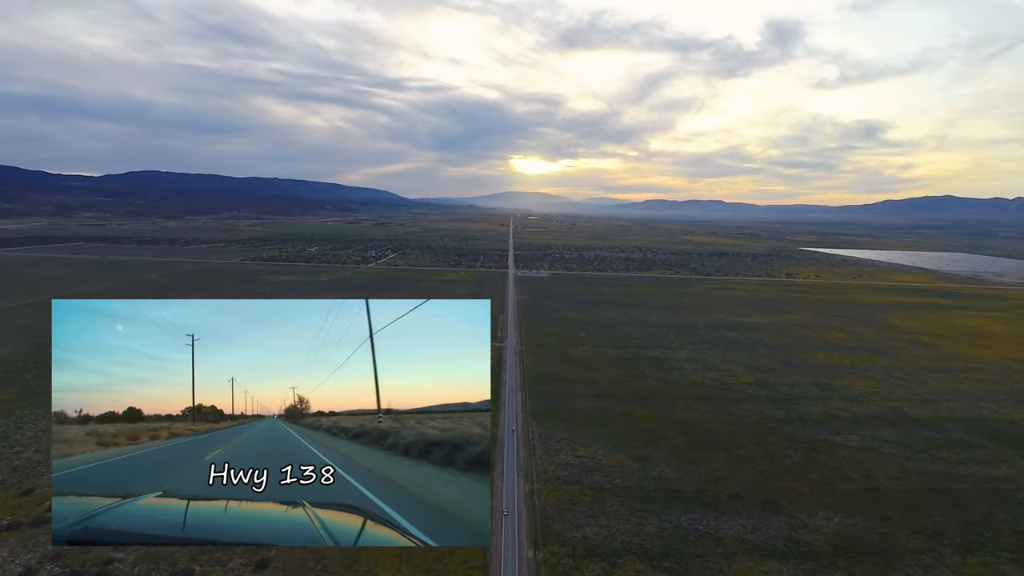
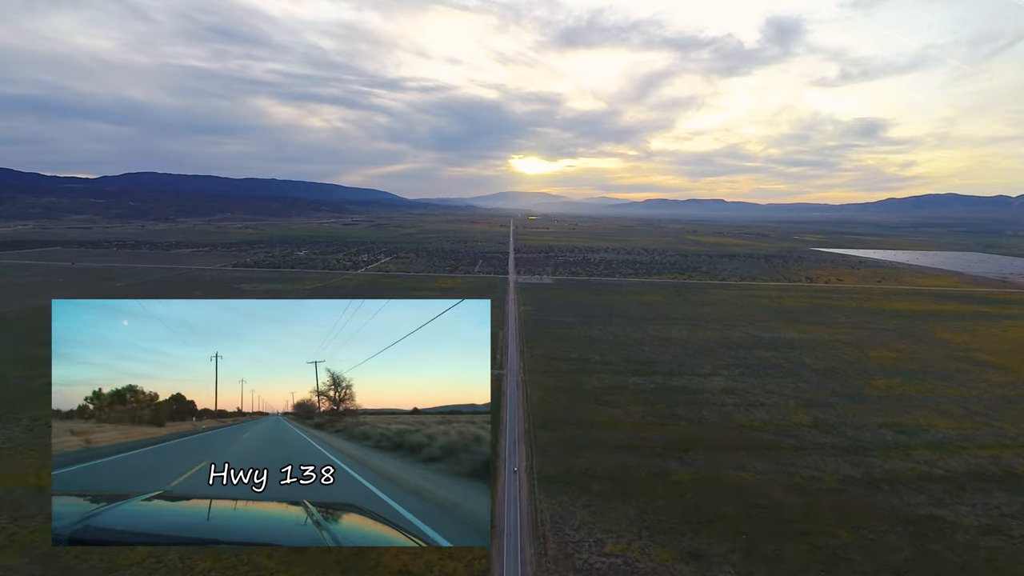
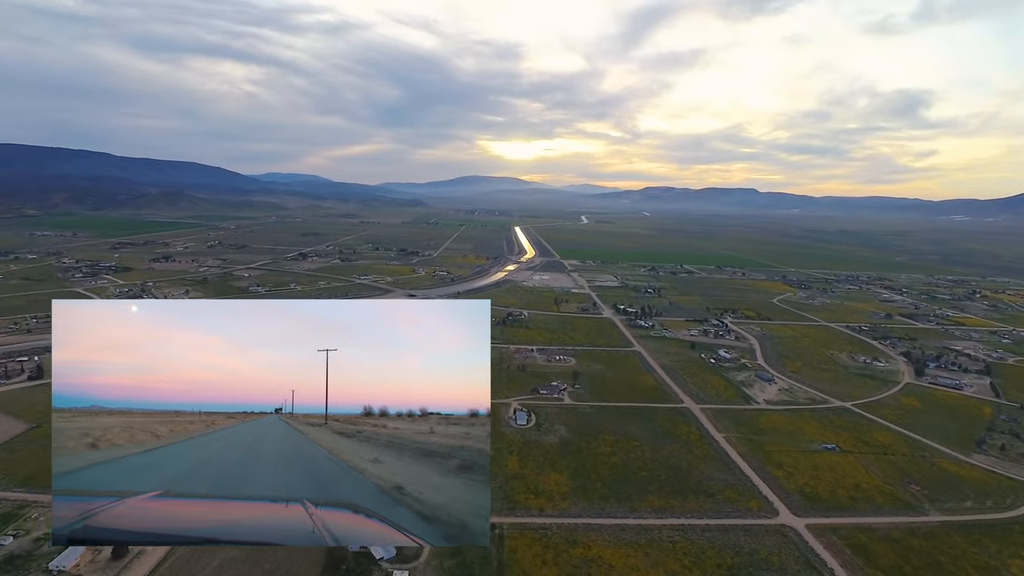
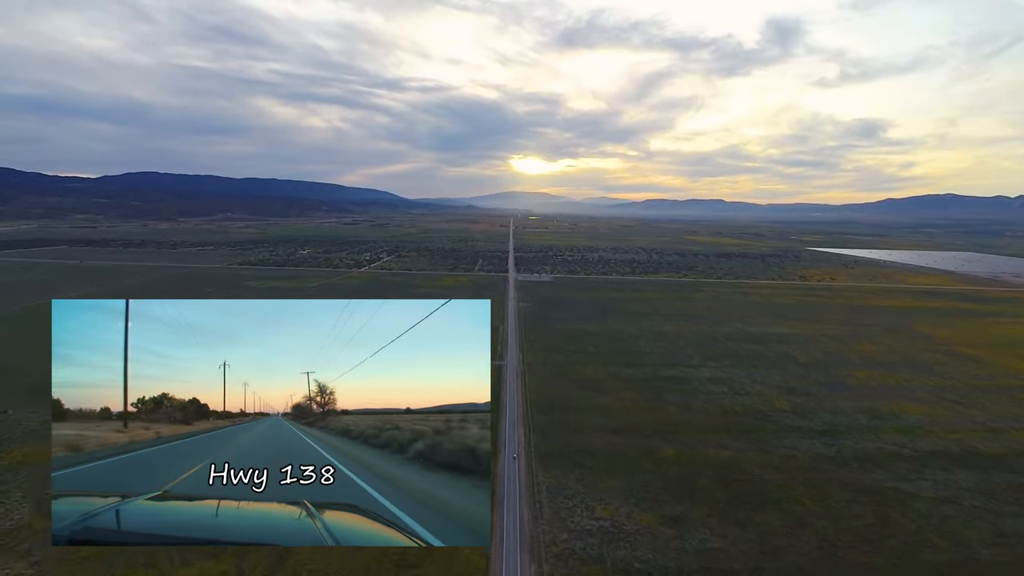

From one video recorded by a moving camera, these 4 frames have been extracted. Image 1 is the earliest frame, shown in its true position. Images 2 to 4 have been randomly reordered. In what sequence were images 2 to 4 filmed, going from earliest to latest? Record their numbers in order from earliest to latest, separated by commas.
4, 2, 3
